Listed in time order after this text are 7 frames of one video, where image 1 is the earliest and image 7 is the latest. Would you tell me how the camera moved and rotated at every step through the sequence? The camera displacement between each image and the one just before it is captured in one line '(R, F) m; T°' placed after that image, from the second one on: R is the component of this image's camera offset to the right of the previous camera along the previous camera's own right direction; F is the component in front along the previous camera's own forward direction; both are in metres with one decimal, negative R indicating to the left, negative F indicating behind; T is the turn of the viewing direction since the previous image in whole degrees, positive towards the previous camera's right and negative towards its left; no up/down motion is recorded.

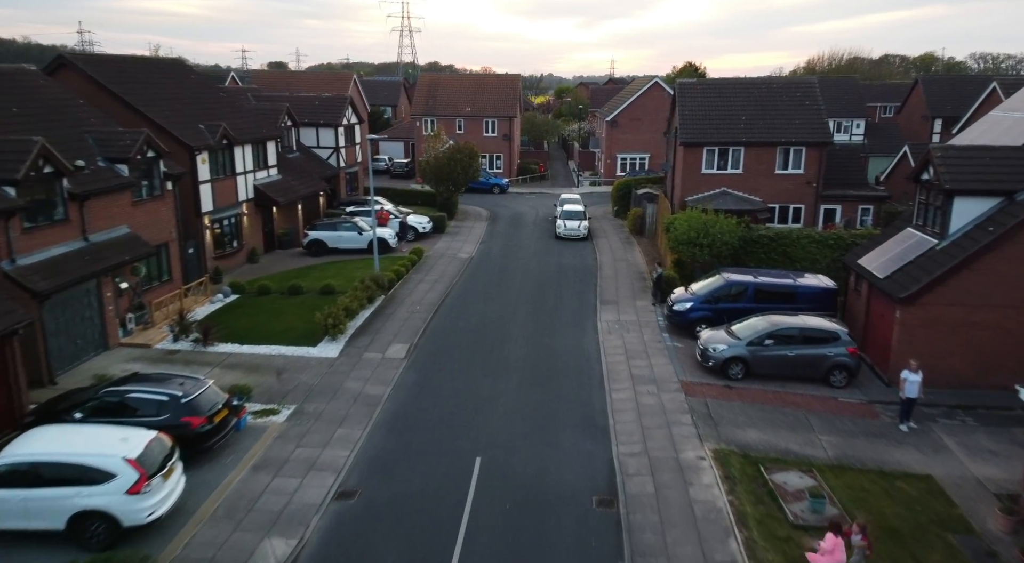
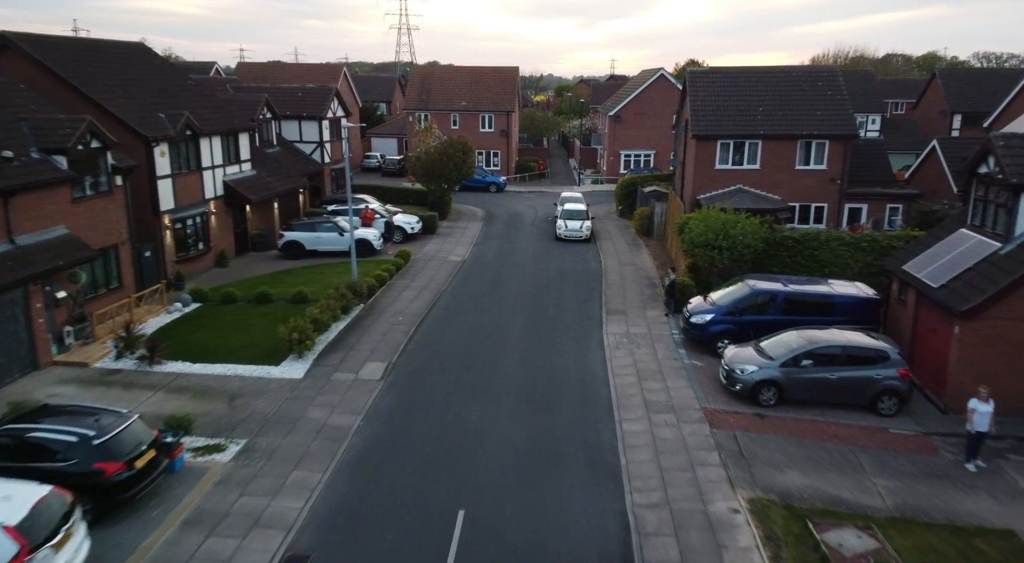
(+0.2, +2.7) m; 0°
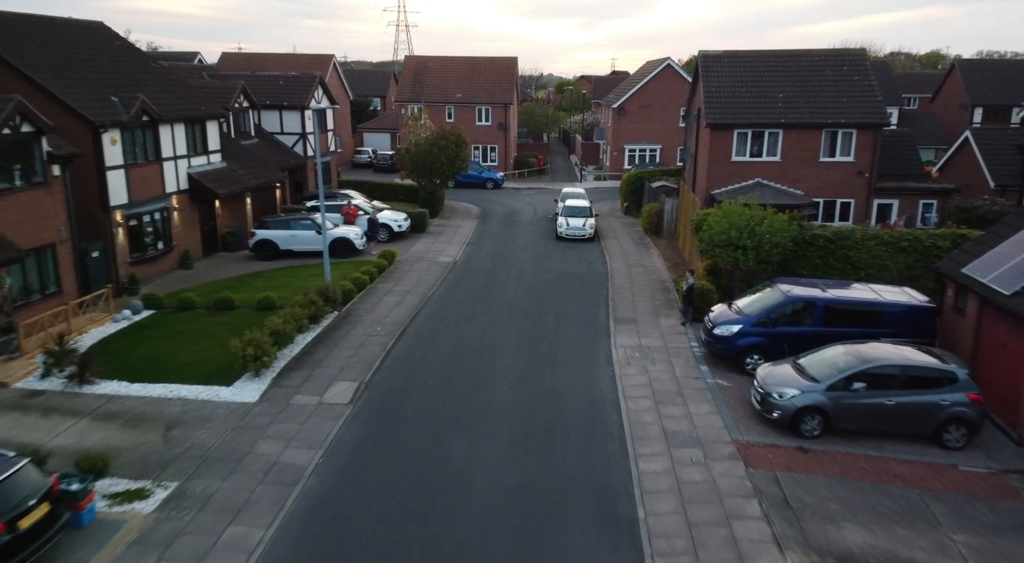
(+0.1, +2.6) m; 0°
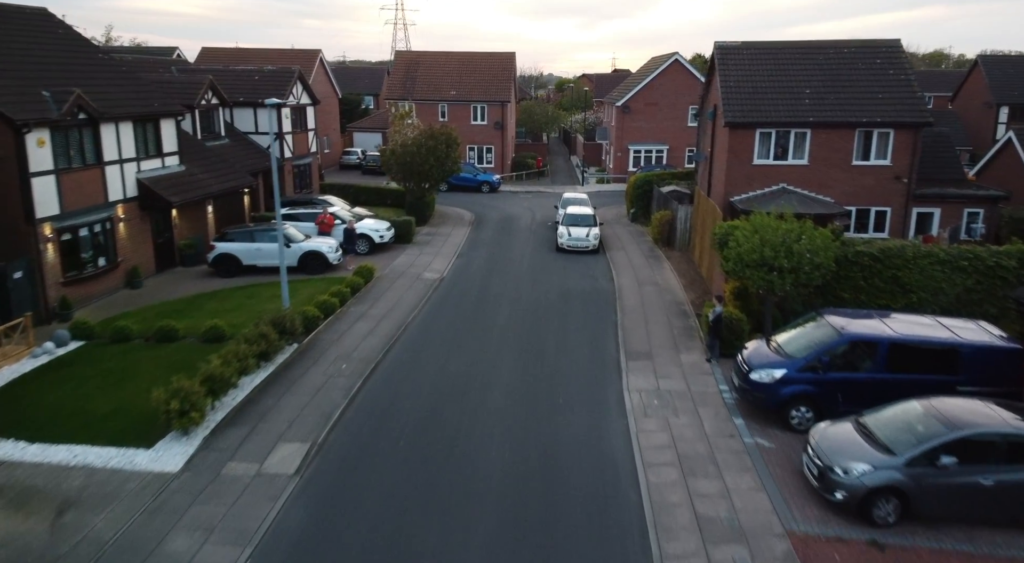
(+0.2, +2.9) m; 0°
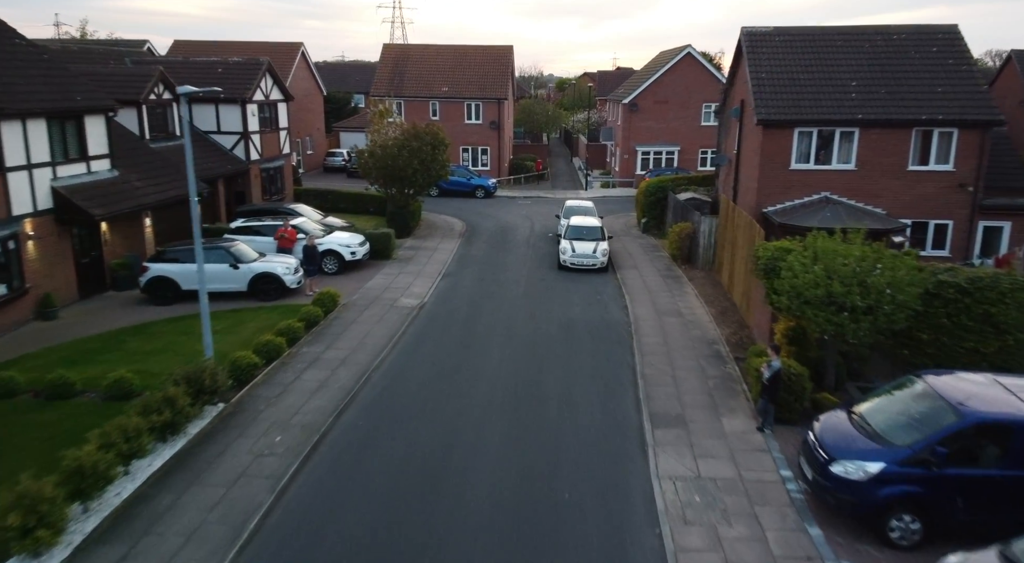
(+0.2, +3.6) m; 0°
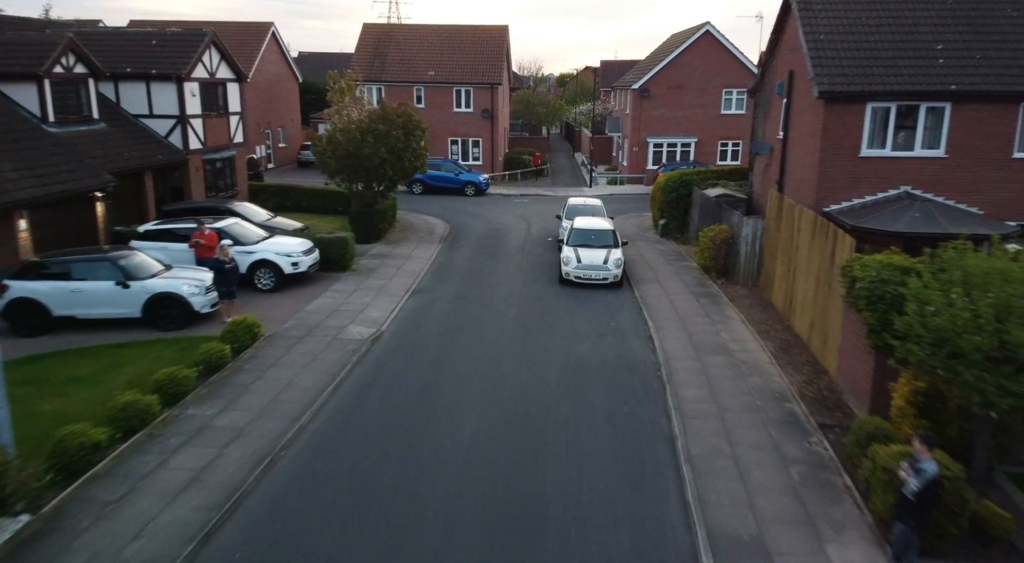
(+0.3, +4.5) m; 0°
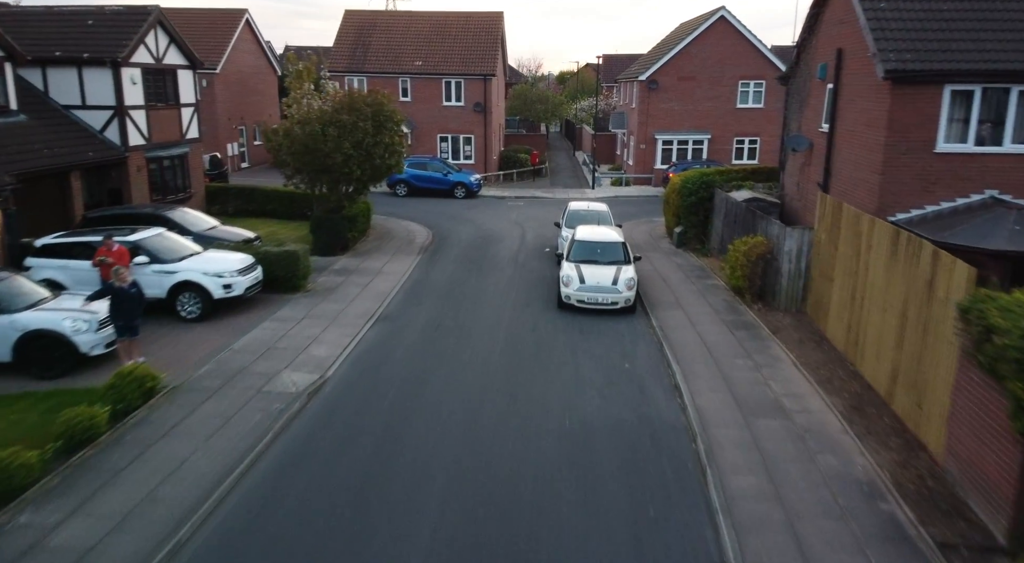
(+0.2, +3.1) m; 0°
